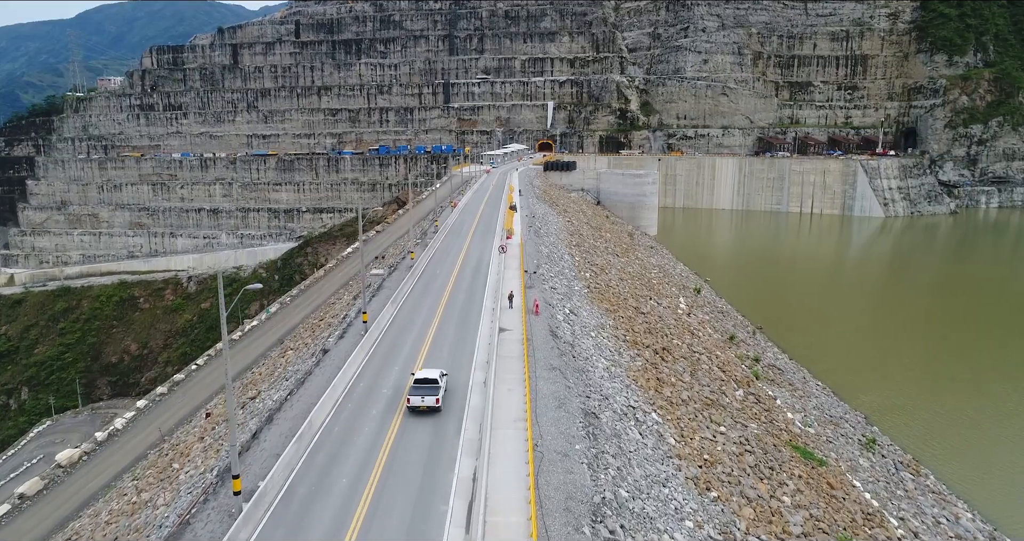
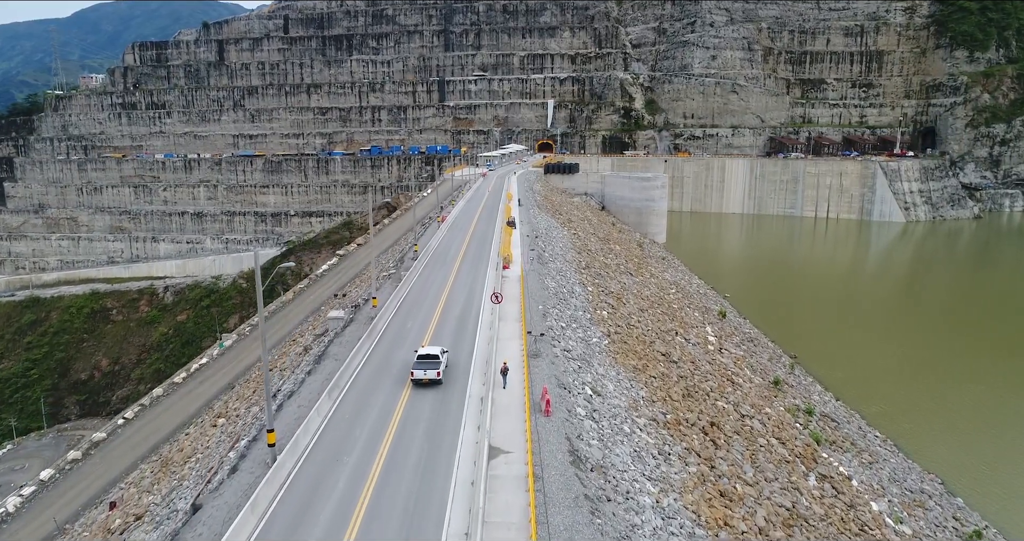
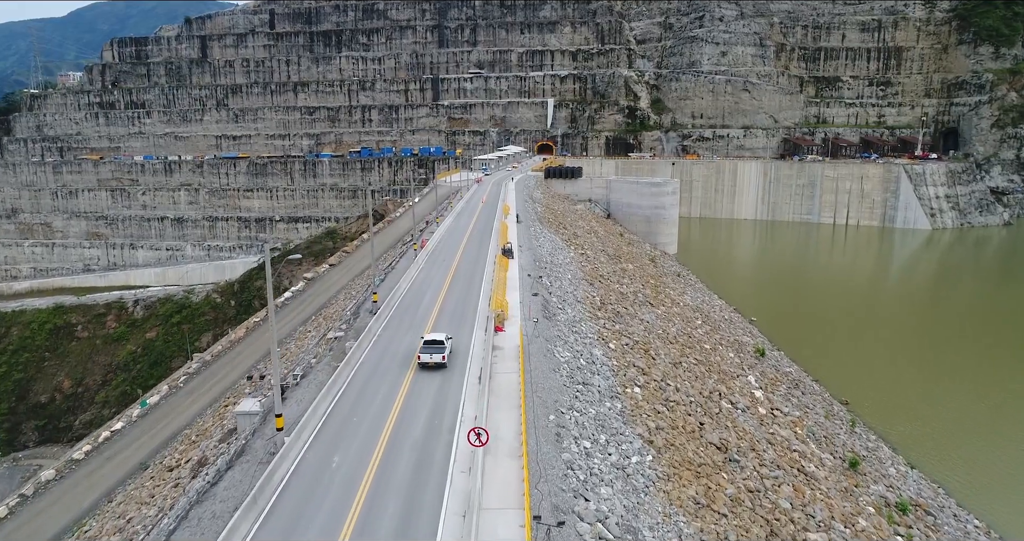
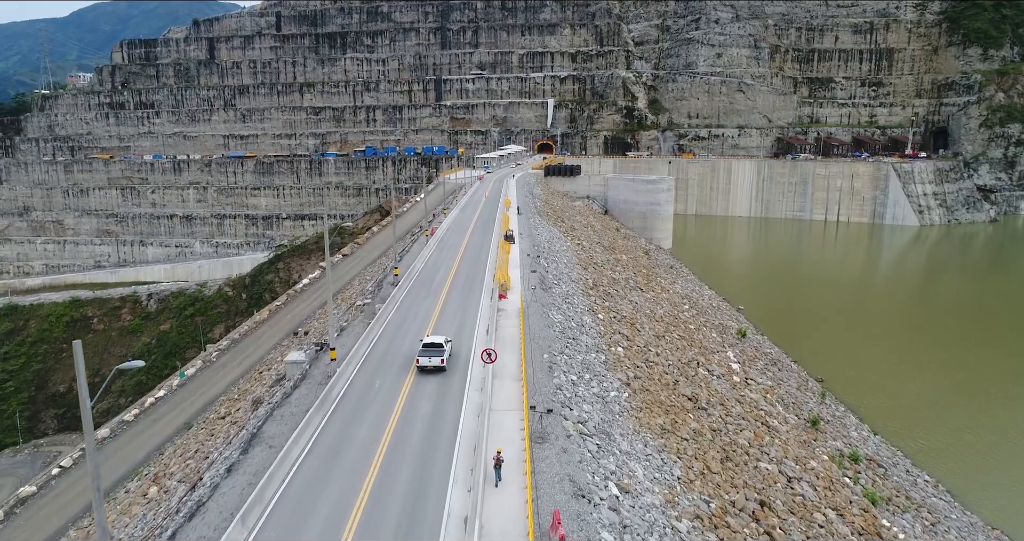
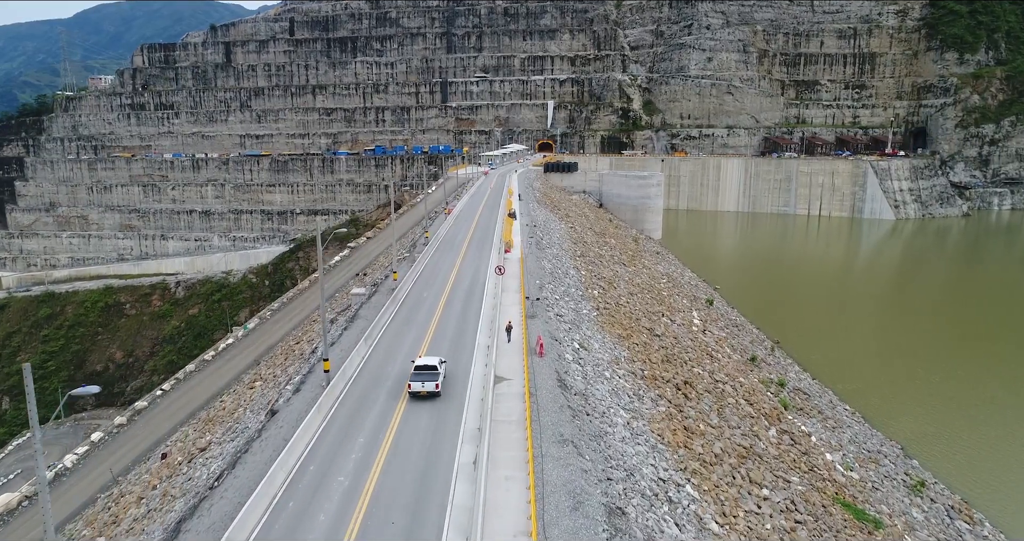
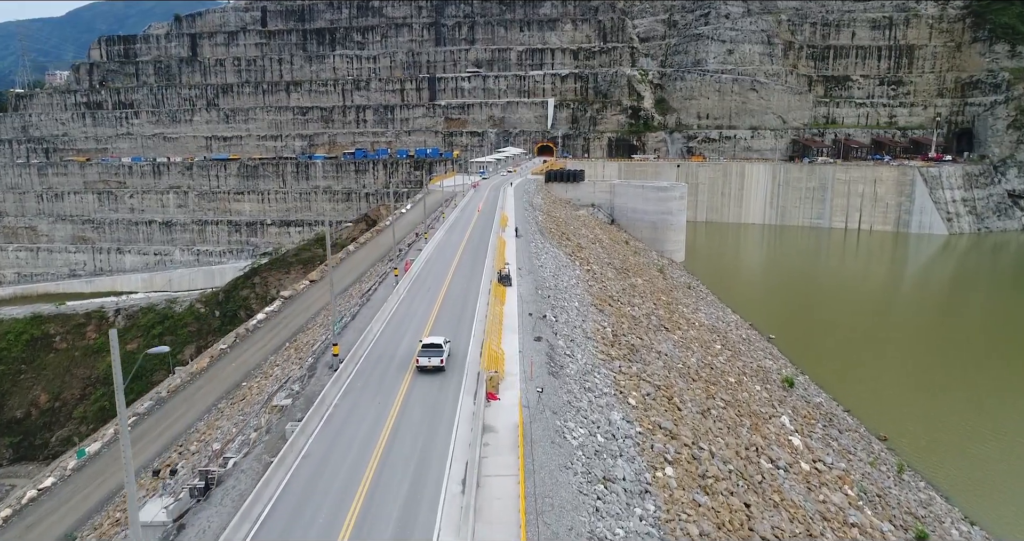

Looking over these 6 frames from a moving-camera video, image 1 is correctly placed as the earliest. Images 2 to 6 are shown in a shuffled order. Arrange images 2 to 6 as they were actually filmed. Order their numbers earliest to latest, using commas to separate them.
5, 2, 4, 3, 6
